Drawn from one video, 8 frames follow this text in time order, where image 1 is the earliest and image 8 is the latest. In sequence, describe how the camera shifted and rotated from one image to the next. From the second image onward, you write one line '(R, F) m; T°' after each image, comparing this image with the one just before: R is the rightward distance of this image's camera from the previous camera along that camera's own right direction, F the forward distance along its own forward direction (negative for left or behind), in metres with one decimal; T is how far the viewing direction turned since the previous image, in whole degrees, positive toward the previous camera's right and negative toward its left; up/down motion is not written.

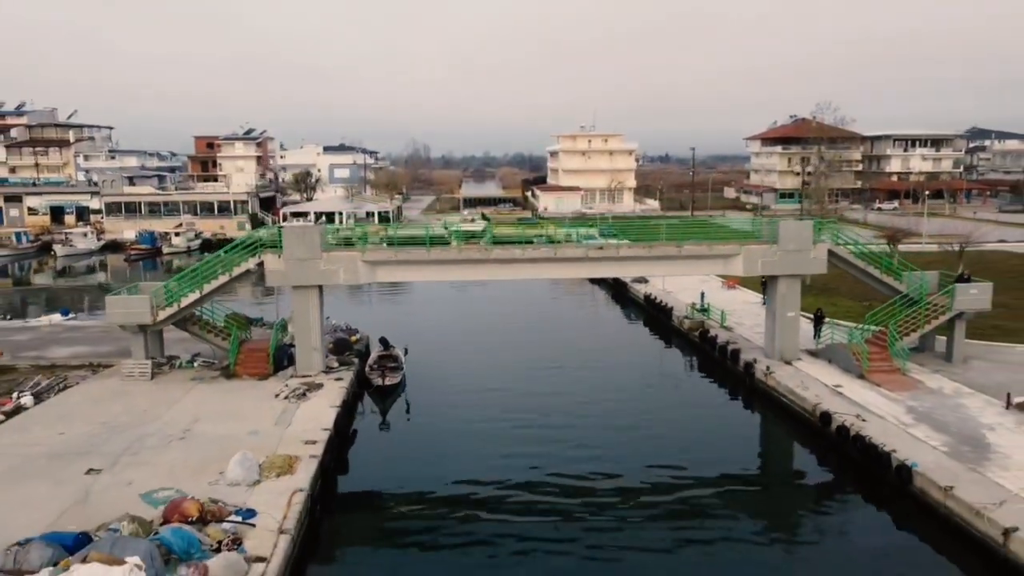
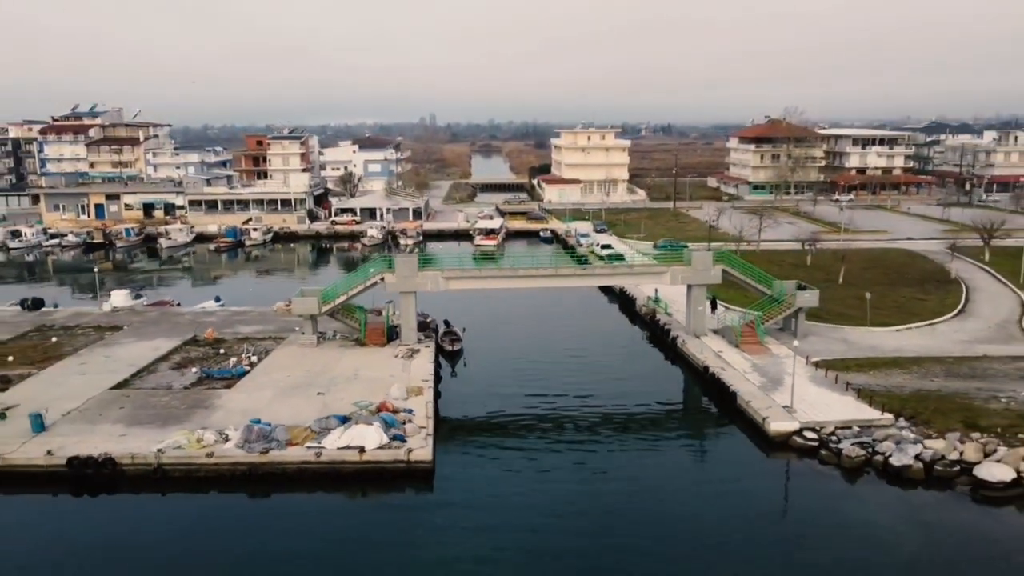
(-0.2, -6.0) m; 0°
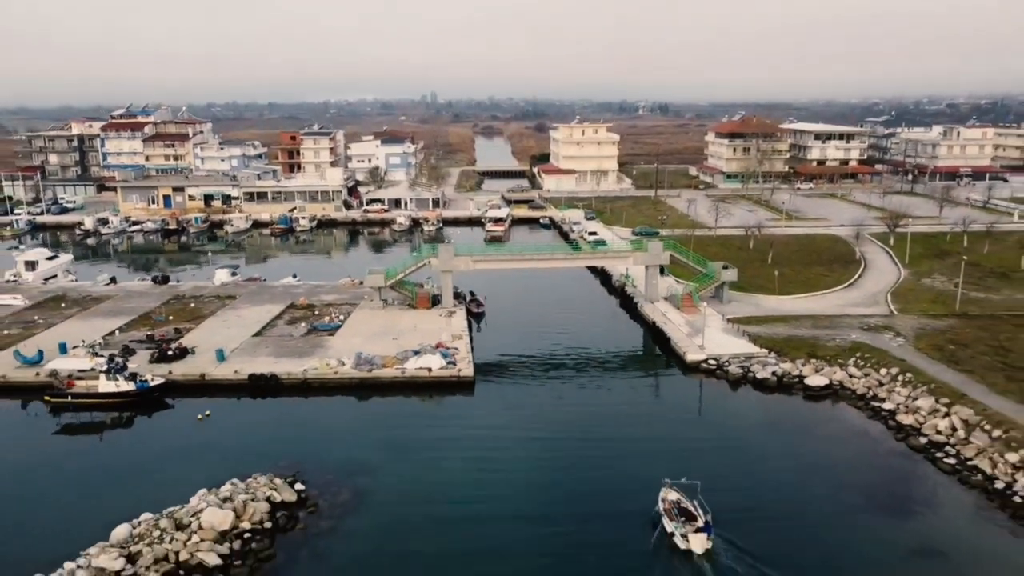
(-0.2, -6.2) m; 0°
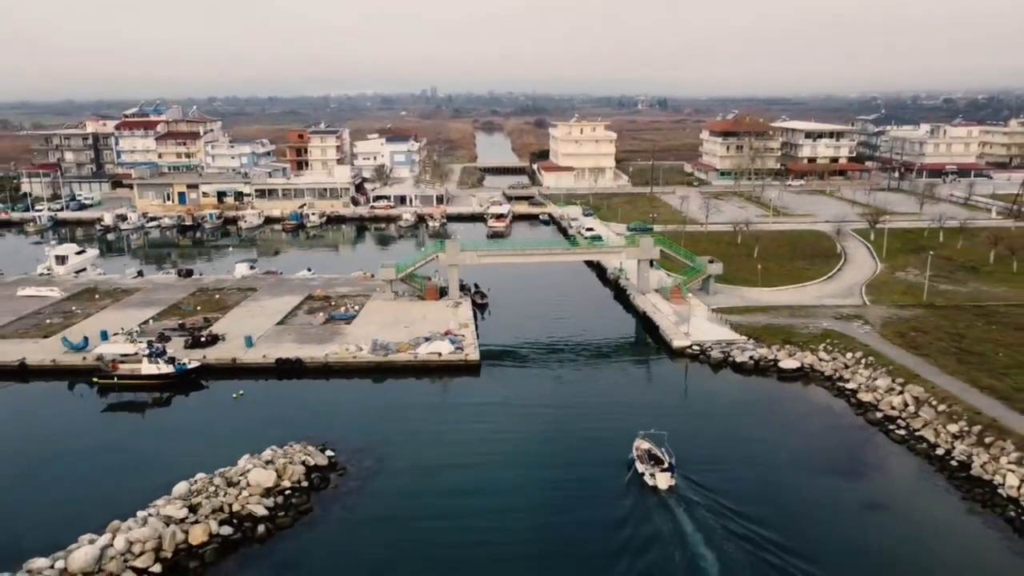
(-0.1, -1.7) m; 0°
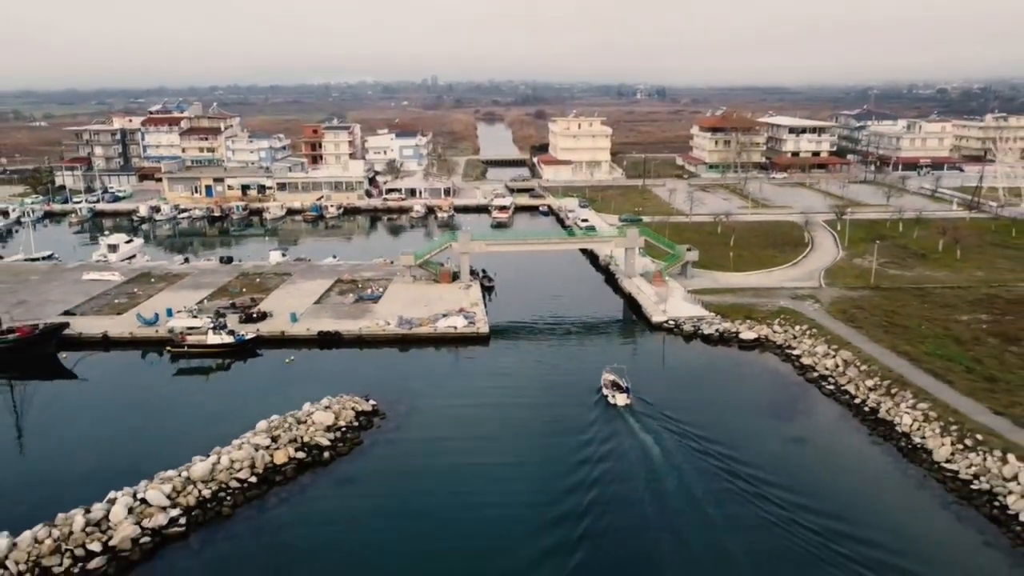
(-0.1, -3.5) m; 0°
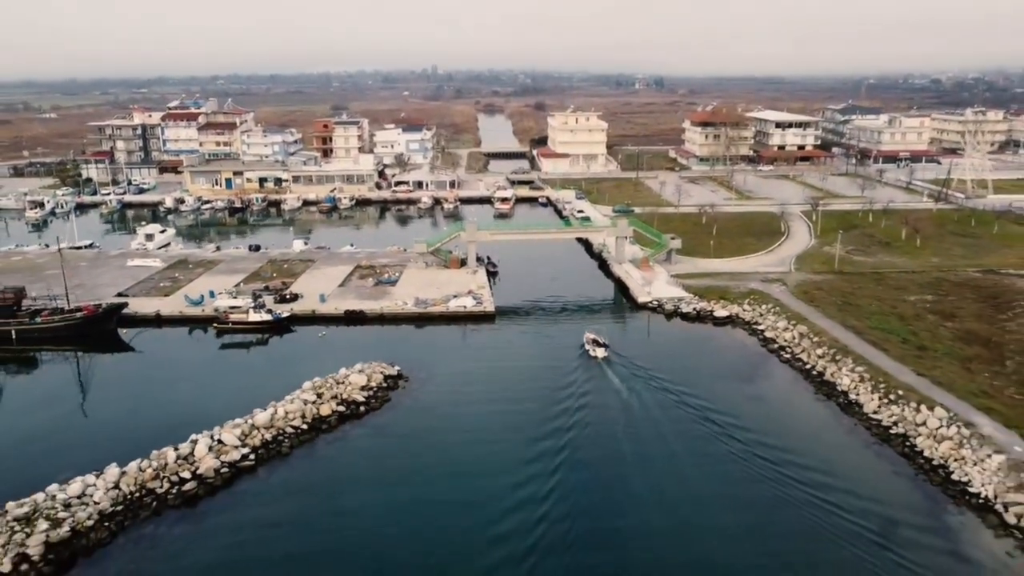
(-0.1, -3.0) m; 0°
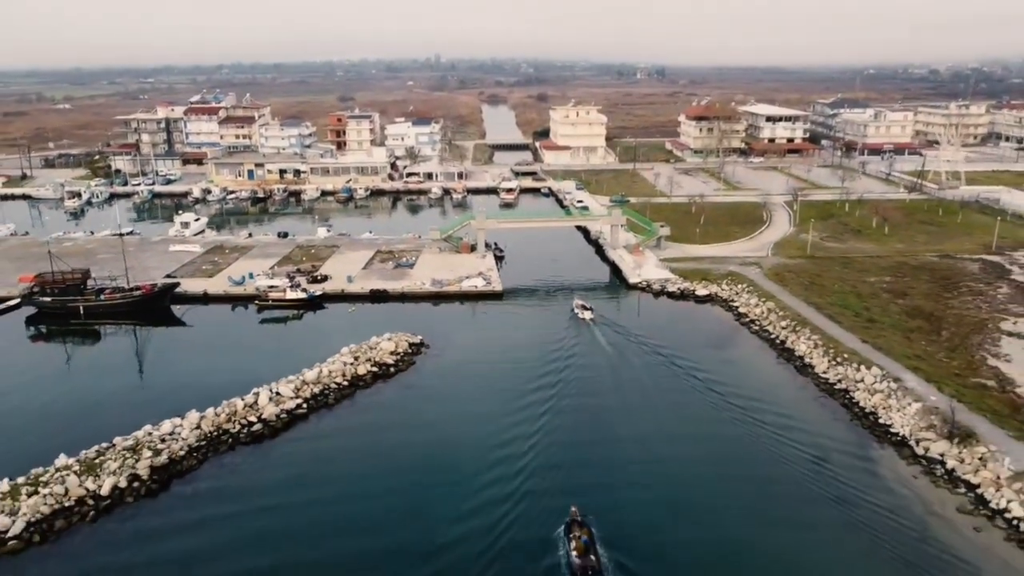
(-0.1, -3.3) m; 0°
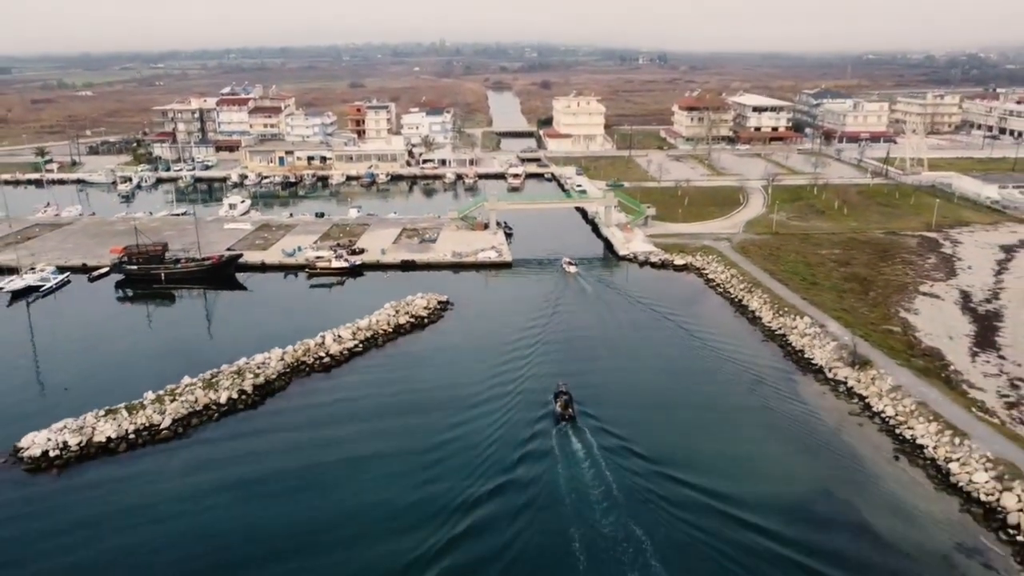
(-0.2, -5.4) m; 0°
